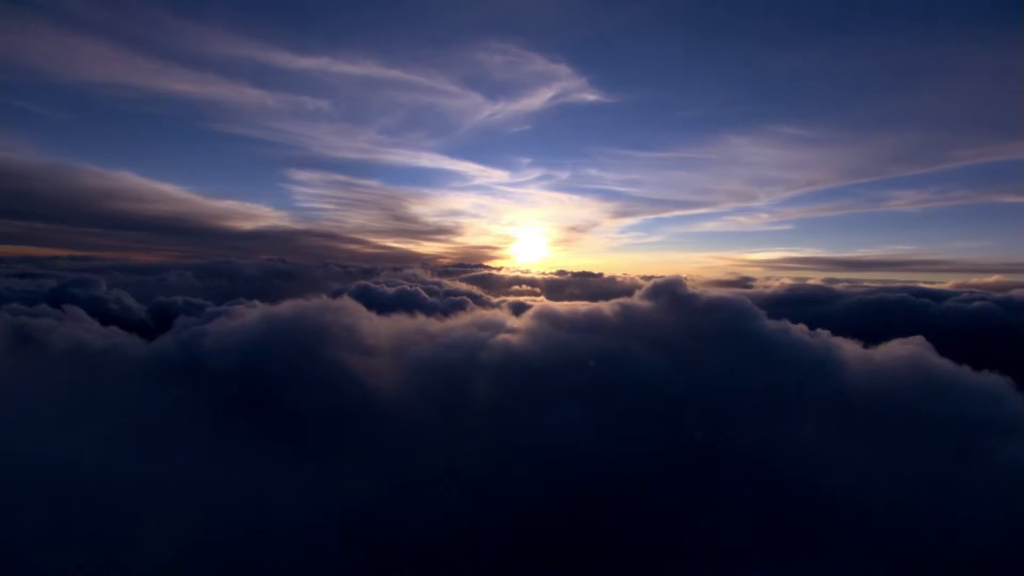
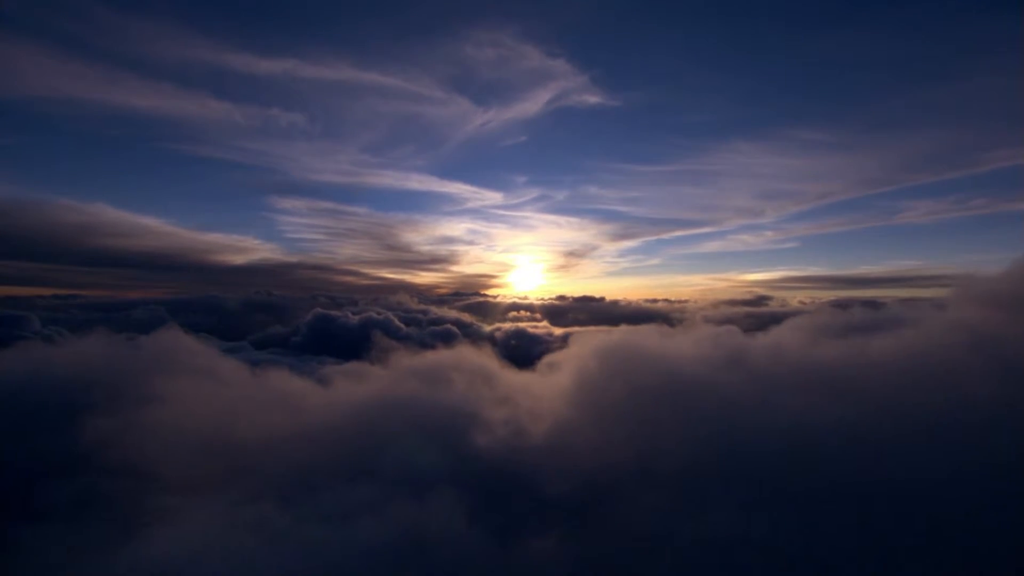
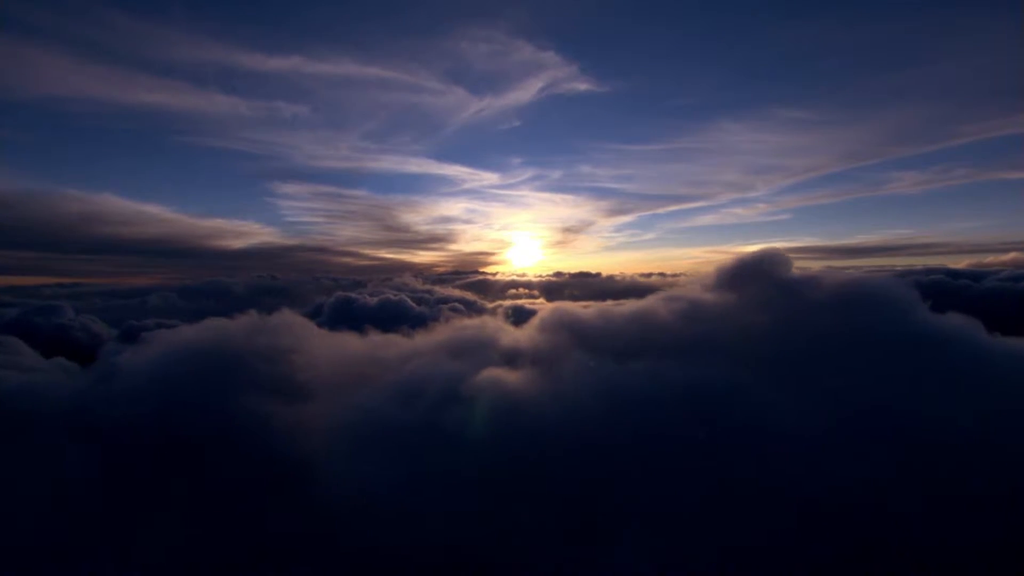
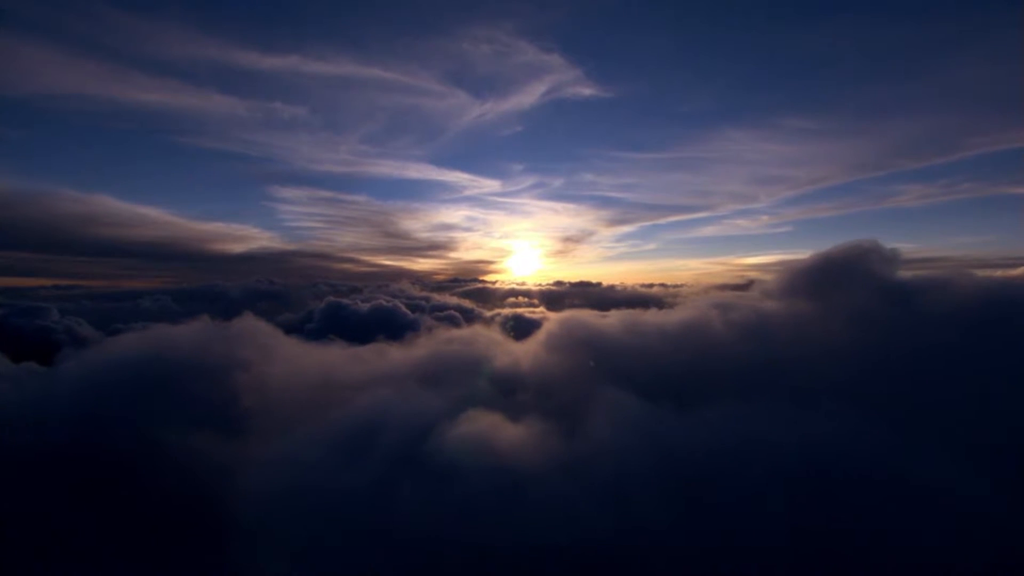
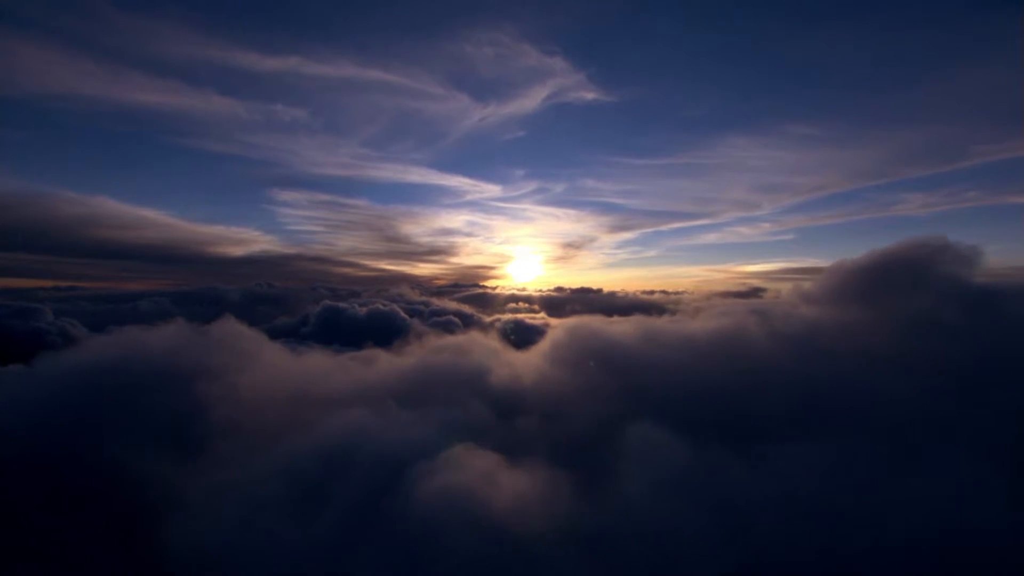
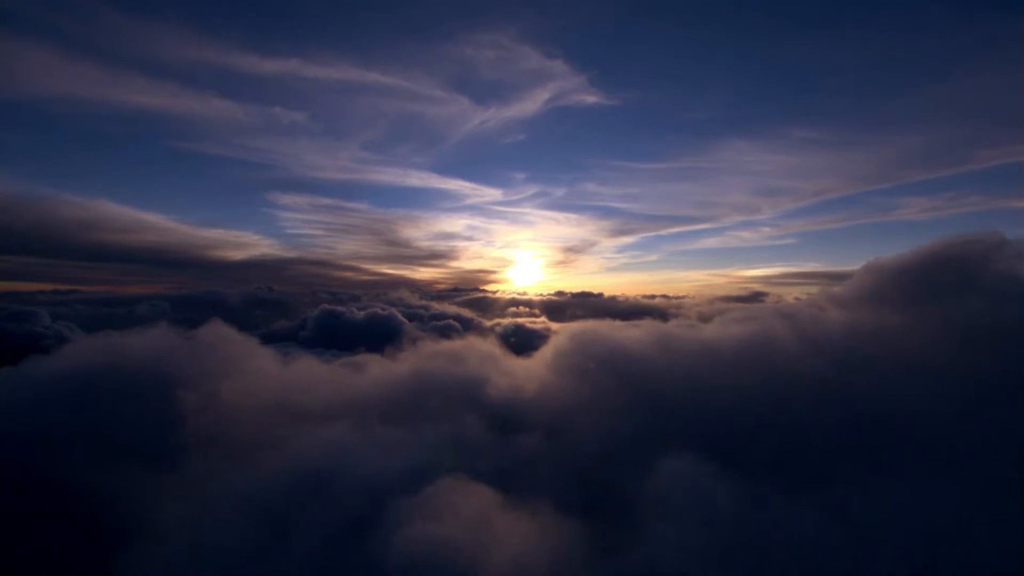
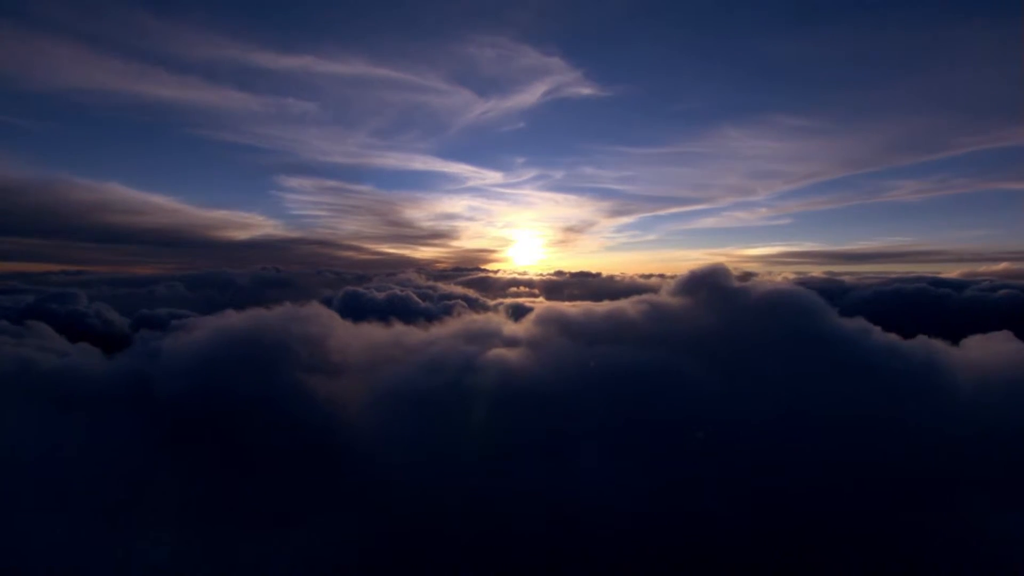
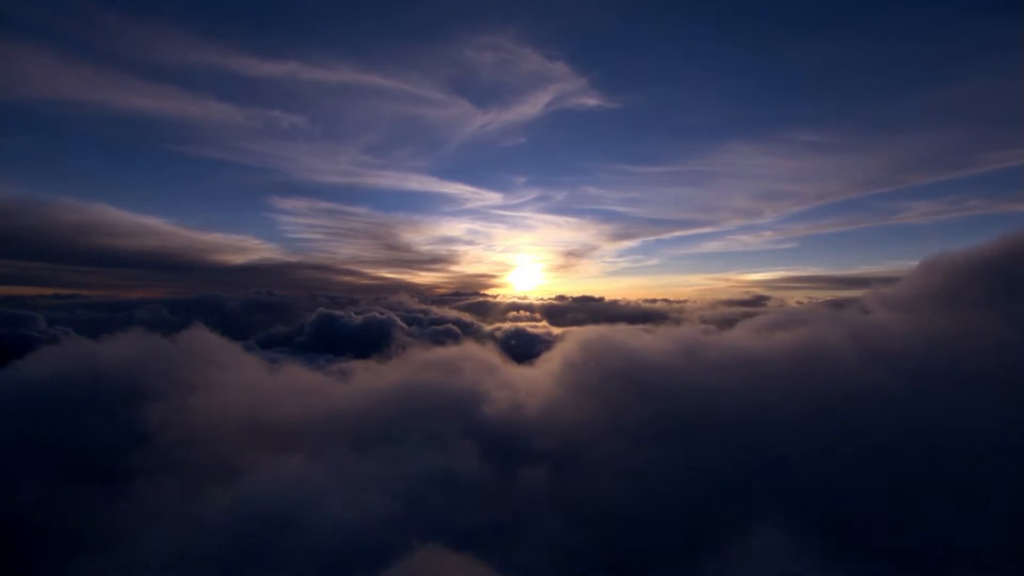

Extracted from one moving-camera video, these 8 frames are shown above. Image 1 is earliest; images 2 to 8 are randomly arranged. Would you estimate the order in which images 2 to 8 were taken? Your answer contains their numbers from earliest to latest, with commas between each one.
7, 3, 4, 5, 6, 8, 2
